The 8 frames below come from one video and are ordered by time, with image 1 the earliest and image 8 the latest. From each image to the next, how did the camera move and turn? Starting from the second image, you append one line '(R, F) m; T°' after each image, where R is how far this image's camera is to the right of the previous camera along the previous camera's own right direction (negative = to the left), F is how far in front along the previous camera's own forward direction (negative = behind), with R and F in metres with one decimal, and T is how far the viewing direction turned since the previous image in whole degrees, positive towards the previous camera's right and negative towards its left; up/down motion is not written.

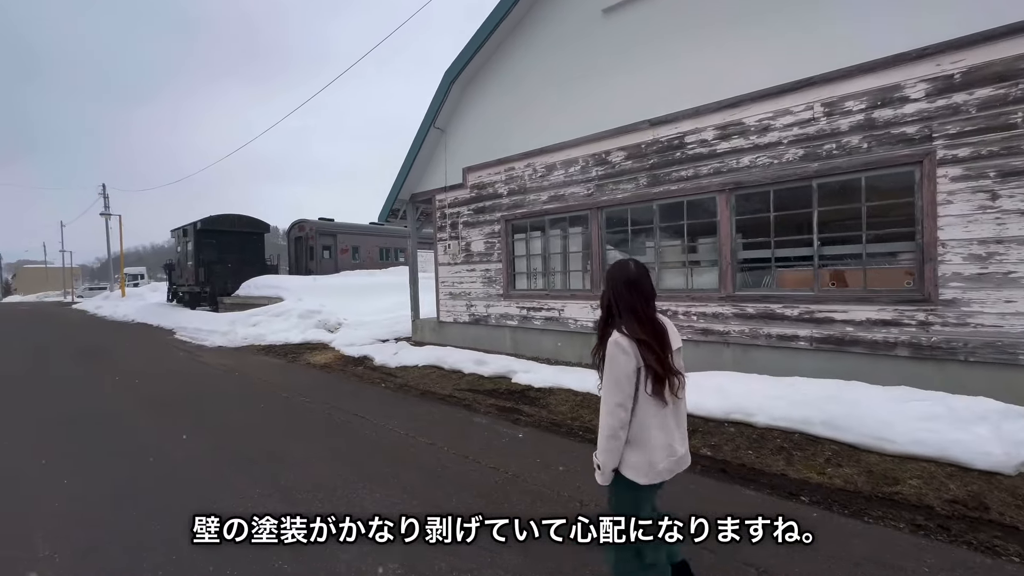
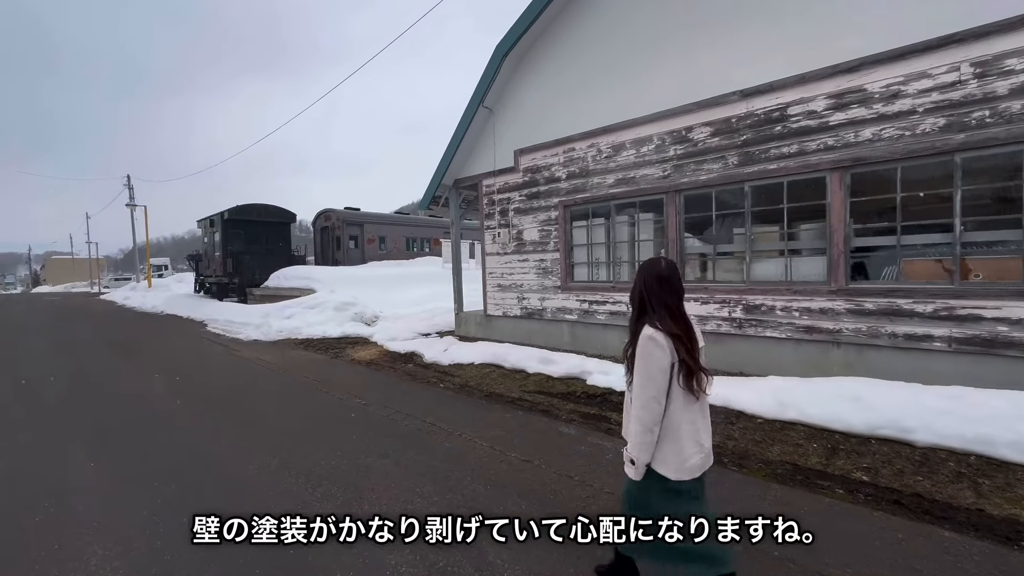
(-0.8, +0.6) m; -2°
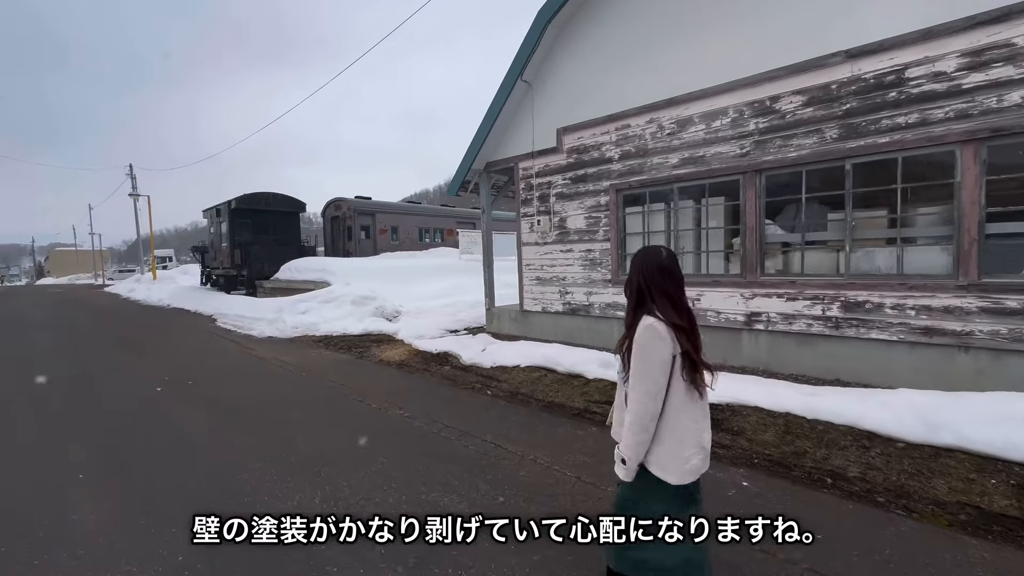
(-0.7, +0.7) m; 0°
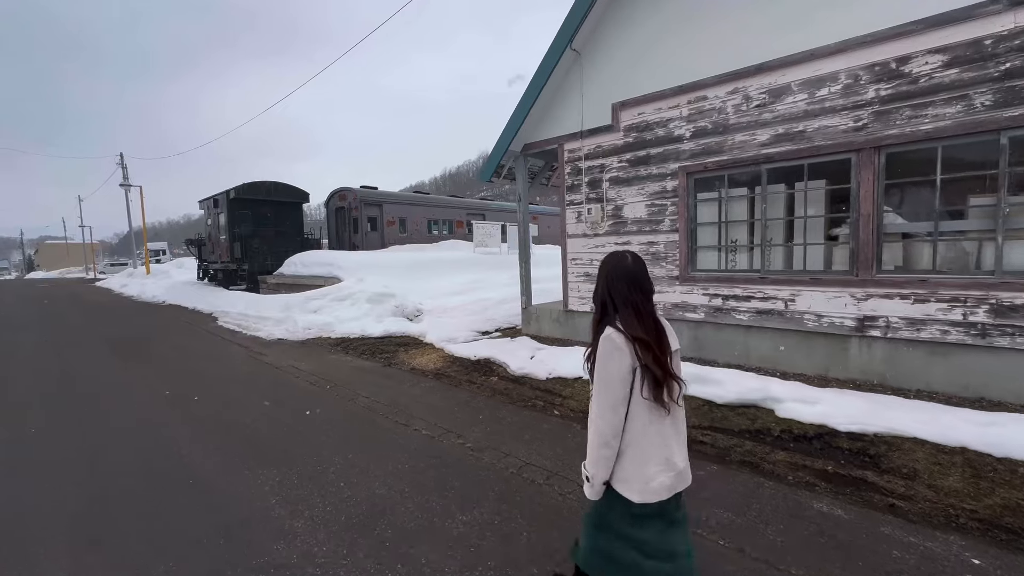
(-0.8, +0.9) m; +1°
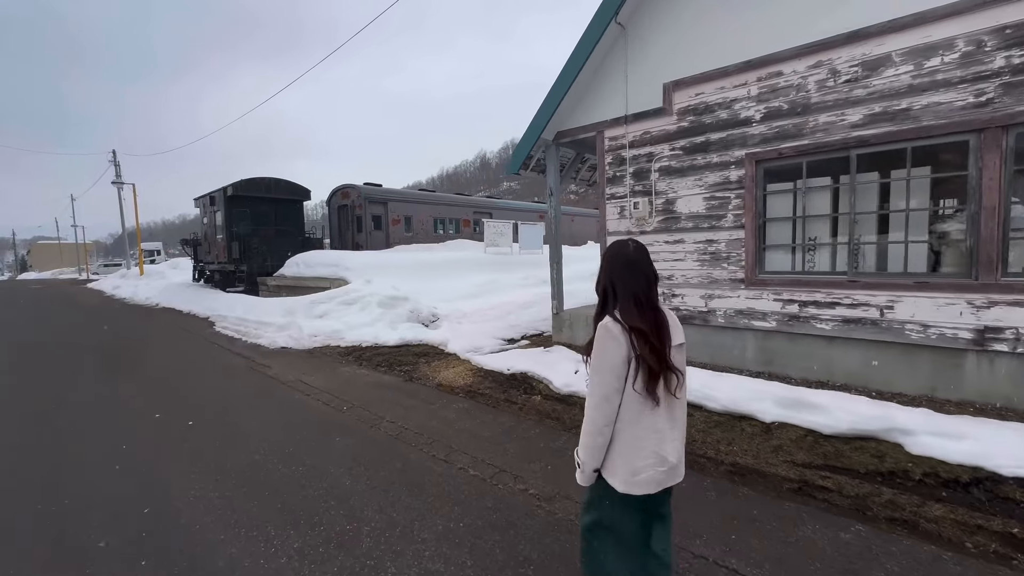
(-0.5, +0.8) m; 0°
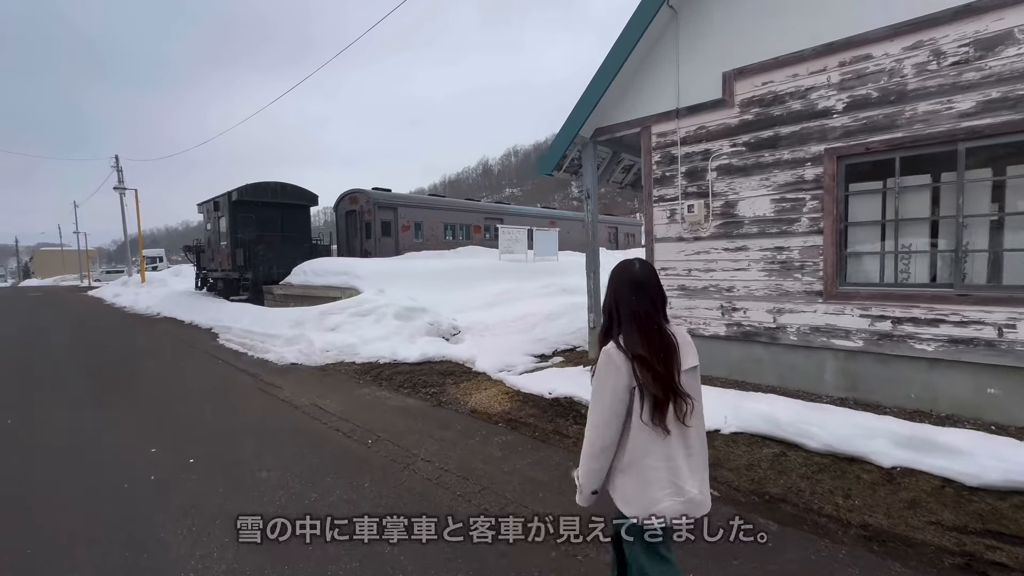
(-0.5, +0.6) m; 0°
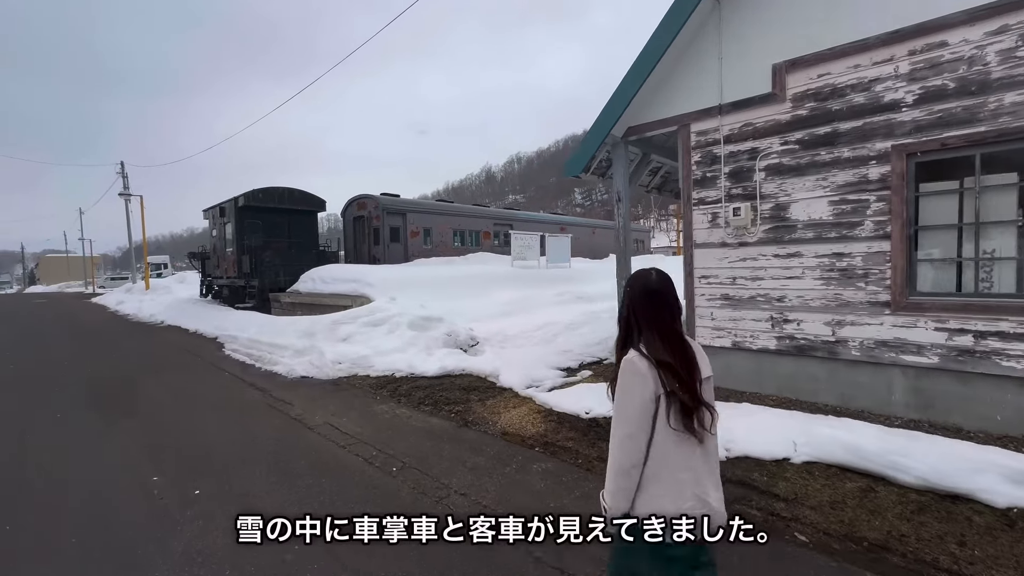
(-0.3, +0.4) m; 0°
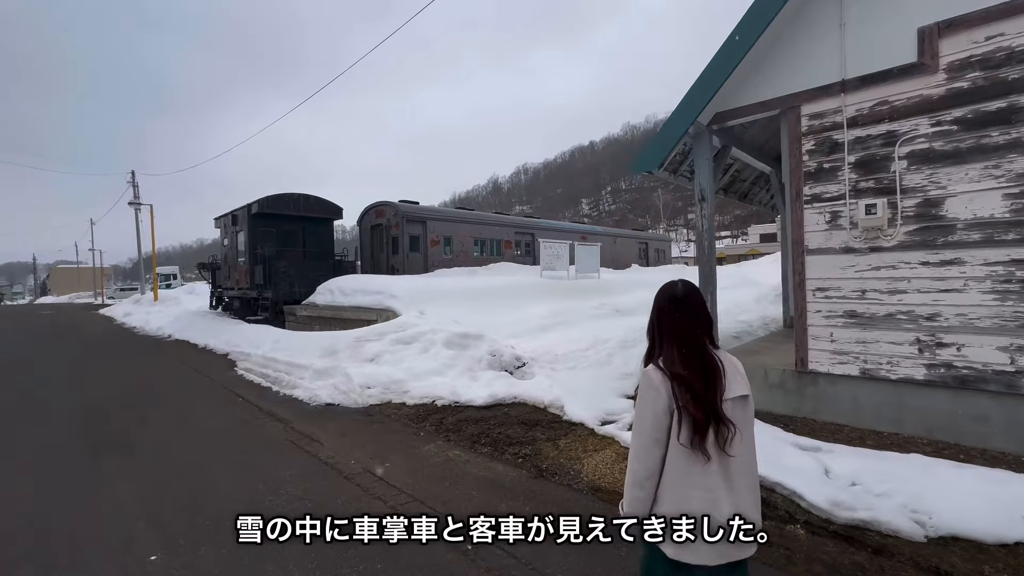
(-0.7, +0.9) m; -1°
